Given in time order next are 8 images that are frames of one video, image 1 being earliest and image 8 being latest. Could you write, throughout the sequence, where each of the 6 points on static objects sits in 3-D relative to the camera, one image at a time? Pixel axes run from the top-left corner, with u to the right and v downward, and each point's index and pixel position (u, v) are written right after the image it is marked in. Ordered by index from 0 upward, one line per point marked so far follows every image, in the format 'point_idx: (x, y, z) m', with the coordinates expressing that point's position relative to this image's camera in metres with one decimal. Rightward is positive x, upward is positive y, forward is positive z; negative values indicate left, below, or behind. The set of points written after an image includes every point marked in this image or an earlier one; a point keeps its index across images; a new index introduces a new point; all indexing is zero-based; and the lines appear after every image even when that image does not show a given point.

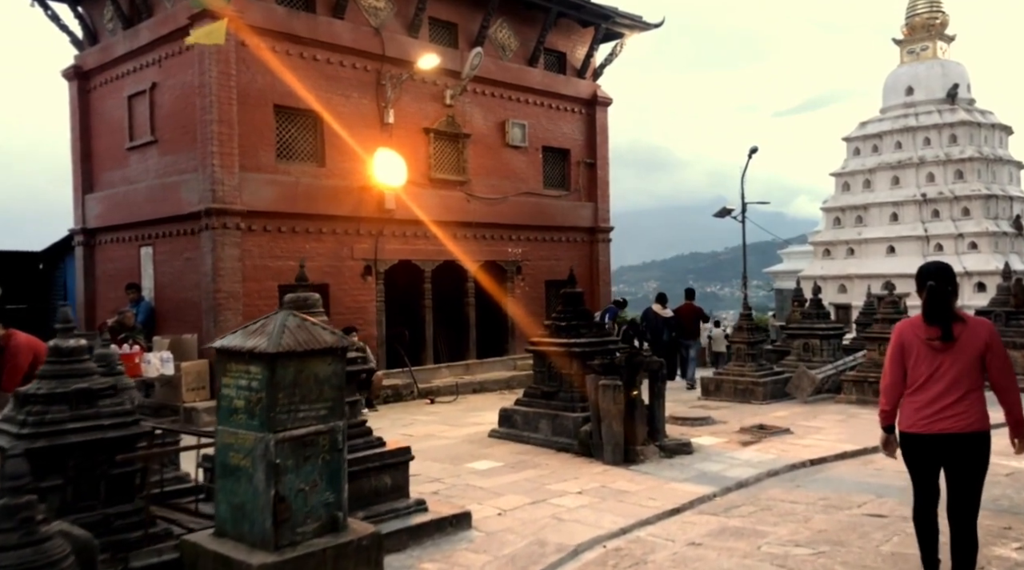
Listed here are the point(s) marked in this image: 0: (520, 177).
0: (+0.2, +2.0, +15.4) m
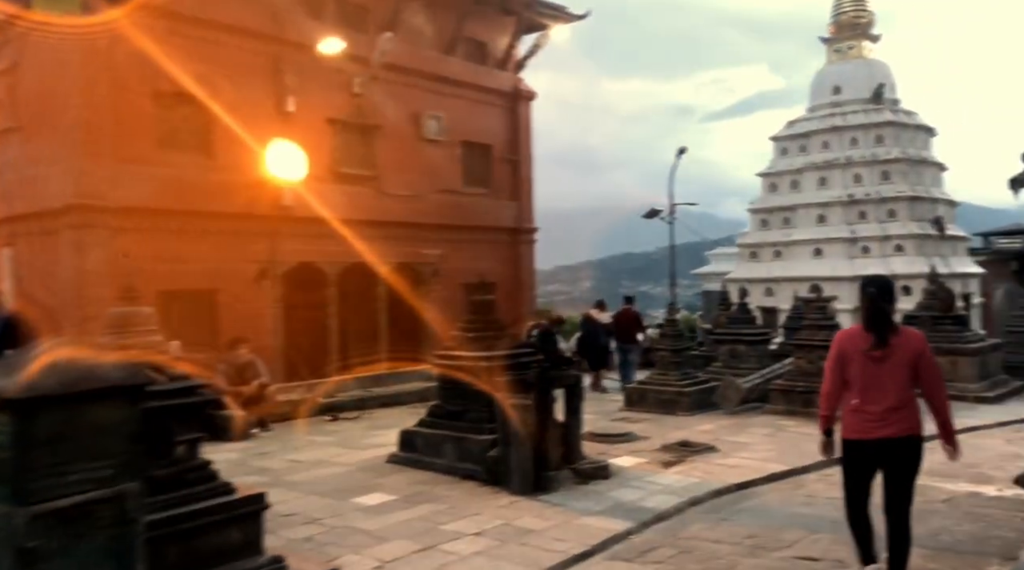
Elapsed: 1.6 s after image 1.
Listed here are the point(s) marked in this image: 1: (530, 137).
0: (-1.3, +1.9, +14.5) m
1: (+0.4, +2.9, +16.3) m
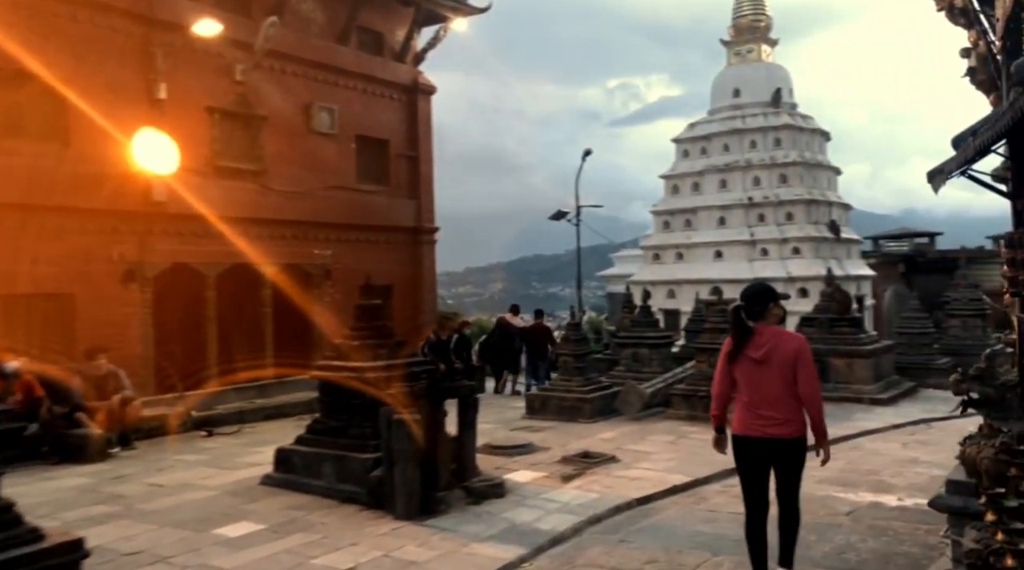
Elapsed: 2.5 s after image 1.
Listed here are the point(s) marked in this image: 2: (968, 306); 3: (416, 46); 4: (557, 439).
0: (-3.0, +1.9, +13.6) m
1: (-1.6, +2.9, +15.7) m
2: (+9.3, -0.4, +16.9) m
3: (-1.8, +4.6, +15.8) m
4: (+0.5, -1.8, +9.9) m
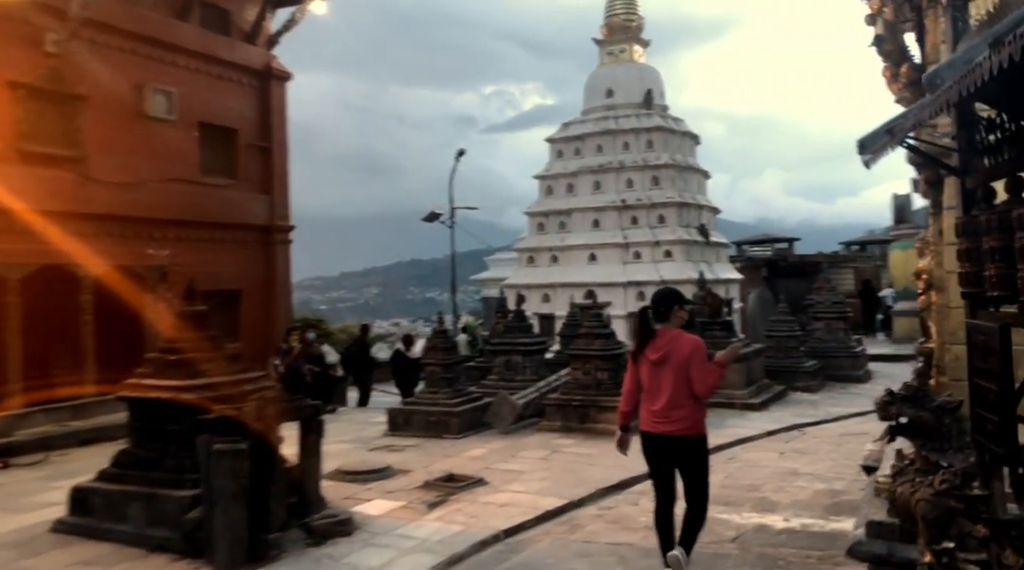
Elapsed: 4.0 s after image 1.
0: (-5.1, +1.8, +12.1) m
1: (-4.0, +2.8, +14.4) m
2: (+6.6, -0.5, +17.2) m
3: (-4.2, +4.5, +14.4) m
4: (-1.0, -1.9, +9.0) m
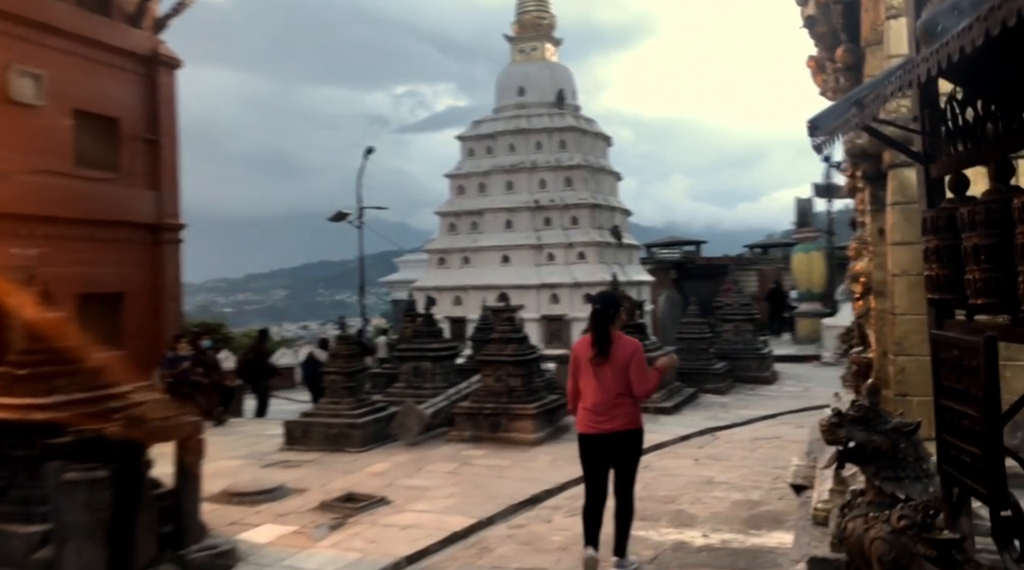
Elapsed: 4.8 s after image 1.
0: (-6.3, +1.8, +11.0) m
1: (-5.5, +2.8, +13.4) m
2: (+4.8, -0.5, +17.3) m
3: (-5.8, +4.4, +13.4) m
4: (-2.0, -1.9, +8.3) m
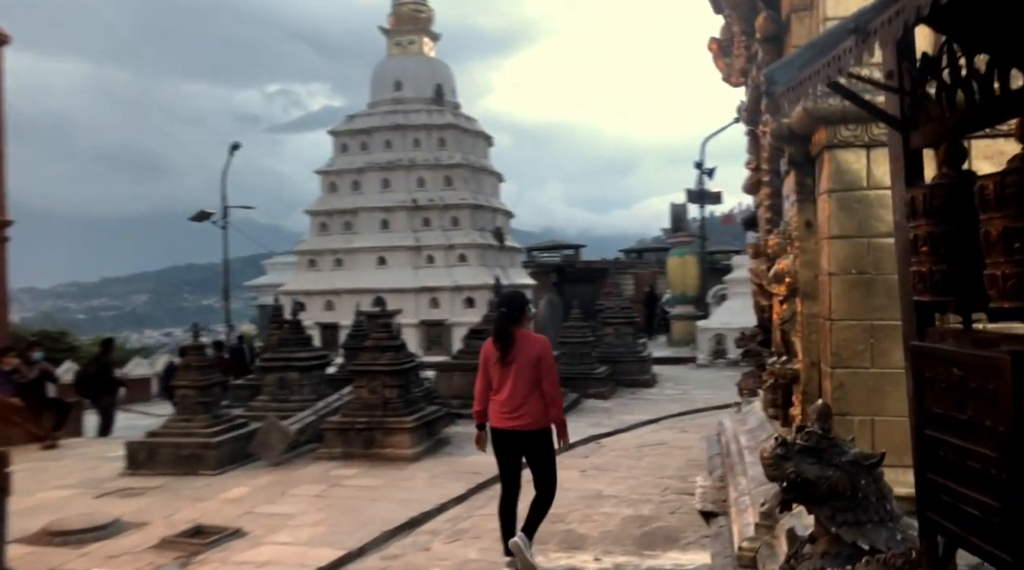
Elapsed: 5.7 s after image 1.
0: (-7.8, +1.7, +9.4) m
1: (-7.3, +2.7, +11.8) m
2: (+2.3, -0.6, +17.2) m
3: (-7.6, +4.4, +11.8) m
4: (-3.1, -1.9, +7.3) m
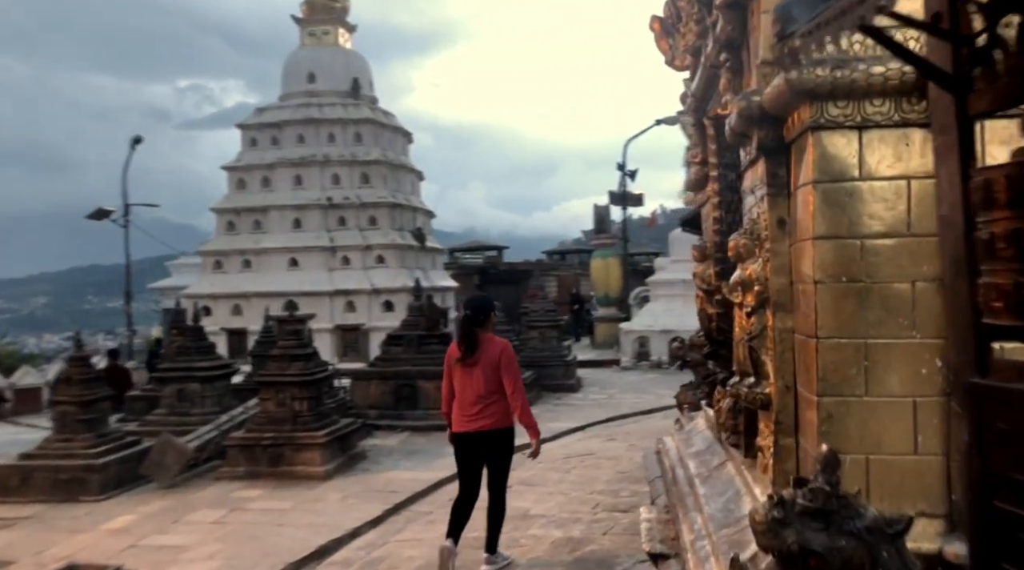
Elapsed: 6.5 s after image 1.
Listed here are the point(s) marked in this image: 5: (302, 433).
0: (-8.6, +1.7, +8.0) m
1: (-8.4, +2.7, +10.5) m
2: (+0.7, -0.7, +16.8) m
3: (-8.6, +4.3, +10.5) m
4: (-3.7, -2.0, +6.4) m
5: (-2.1, -1.5, +8.4) m
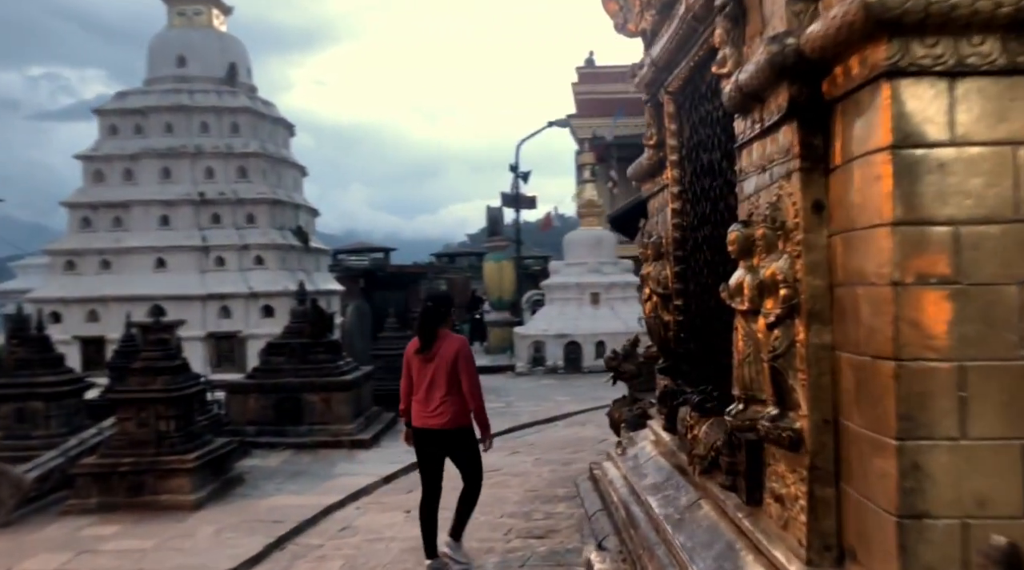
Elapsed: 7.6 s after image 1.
0: (-9.4, +1.7, +6.1) m
1: (-9.5, +2.7, +8.6) m
2: (-1.5, -0.7, +16.0) m
3: (-9.8, +4.3, +8.5) m
4: (-4.3, -2.0, +5.2) m
5: (-3.1, -1.5, +7.4) m
